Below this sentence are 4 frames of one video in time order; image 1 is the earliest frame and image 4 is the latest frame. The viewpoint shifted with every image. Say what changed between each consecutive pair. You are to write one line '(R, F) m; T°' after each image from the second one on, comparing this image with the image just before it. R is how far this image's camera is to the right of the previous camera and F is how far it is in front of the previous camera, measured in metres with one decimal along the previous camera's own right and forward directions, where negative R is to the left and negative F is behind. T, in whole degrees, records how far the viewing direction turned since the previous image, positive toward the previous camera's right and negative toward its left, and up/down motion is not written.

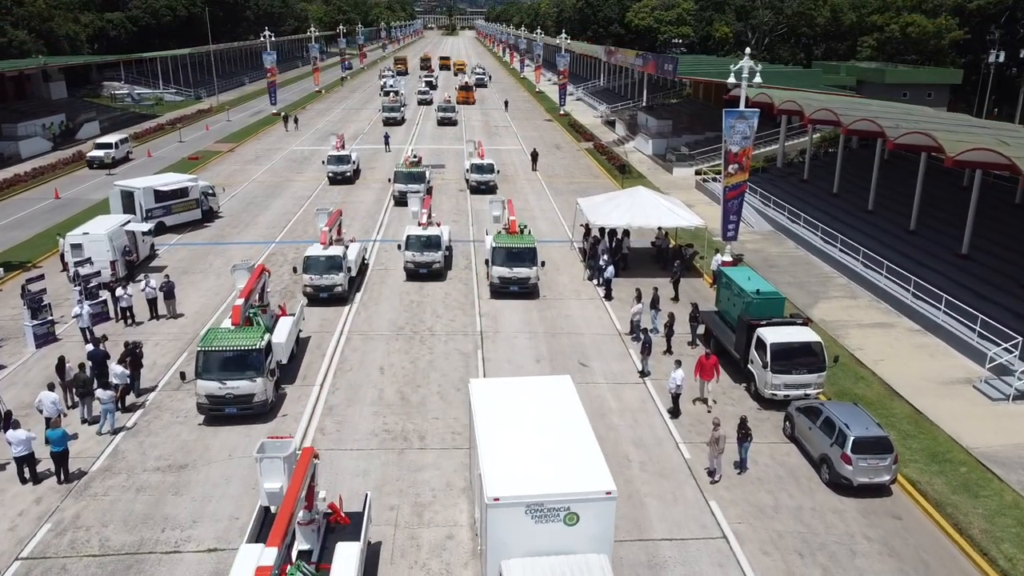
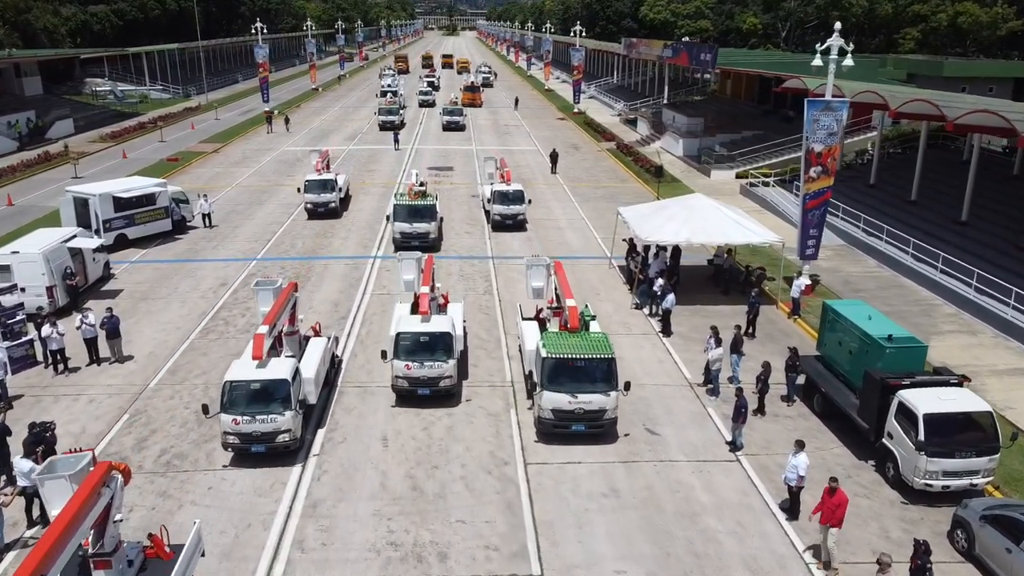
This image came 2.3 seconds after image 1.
(-1.0, +5.9) m; 0°
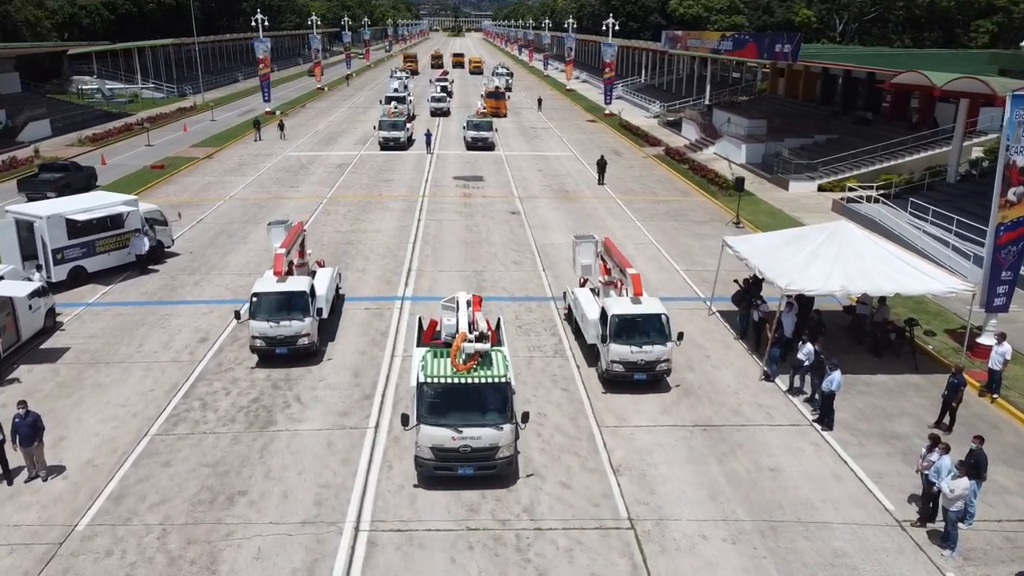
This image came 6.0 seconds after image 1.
(-1.8, +7.0) m; 0°
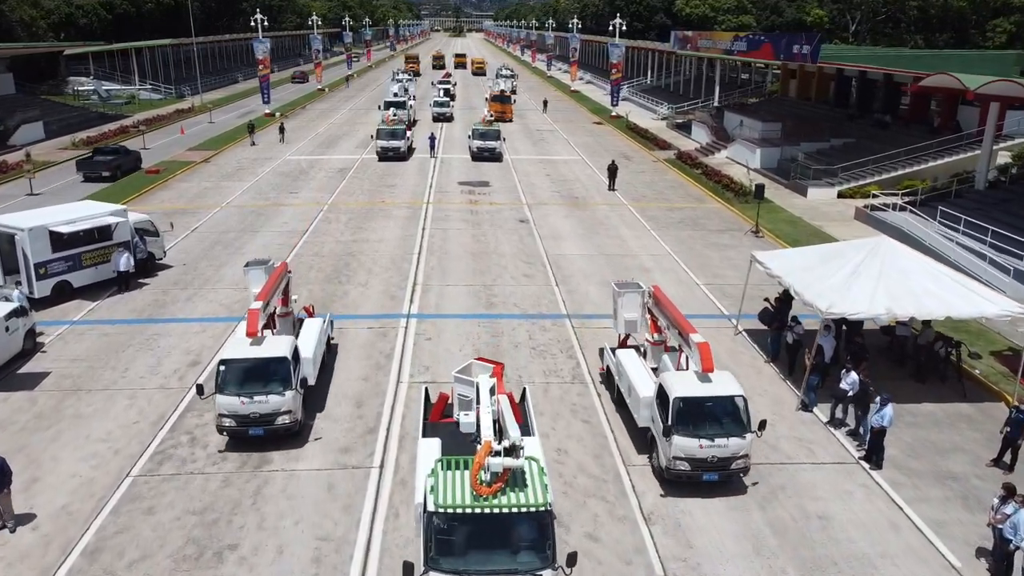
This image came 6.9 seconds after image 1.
(-0.3, +1.5) m; 0°
